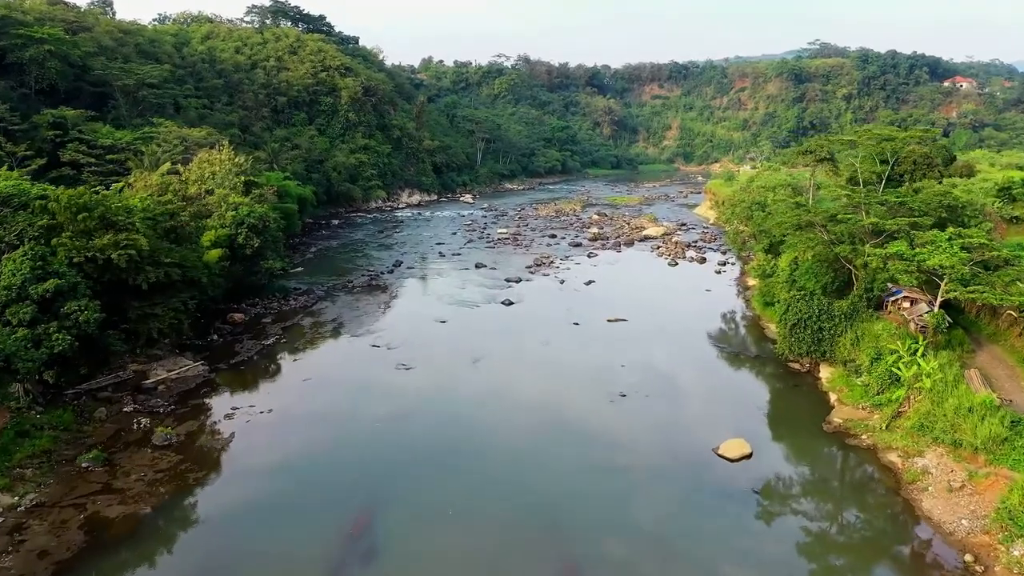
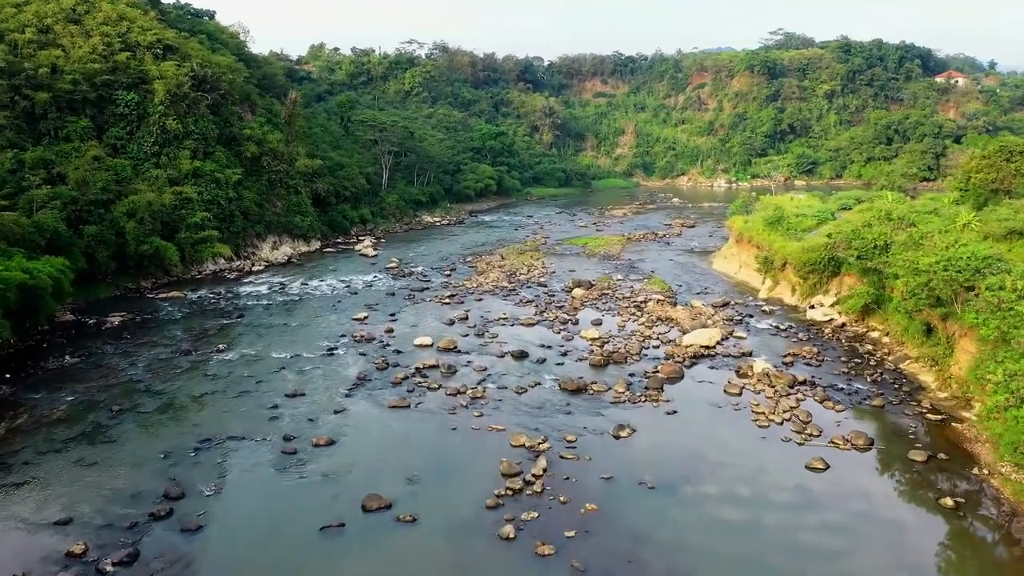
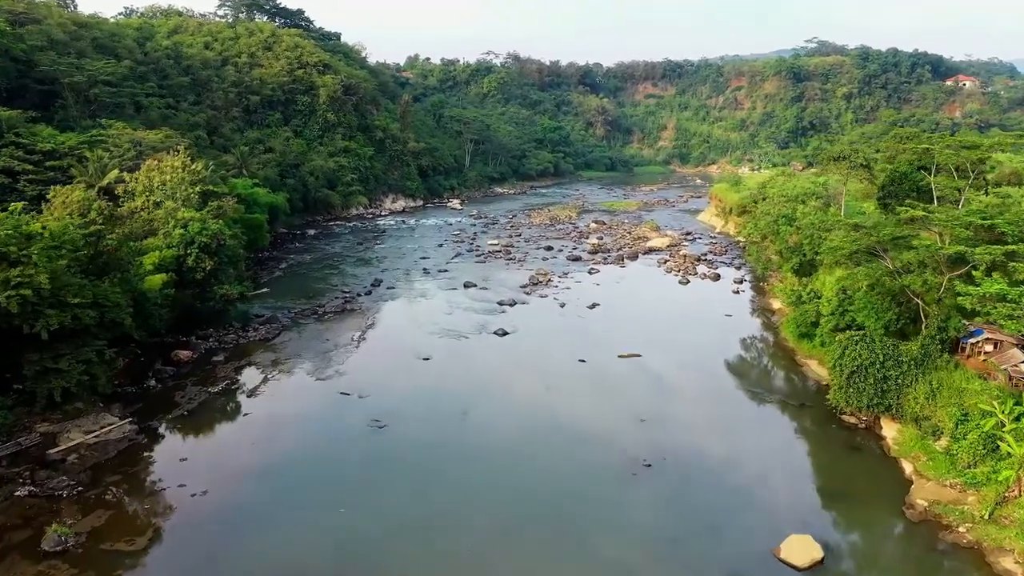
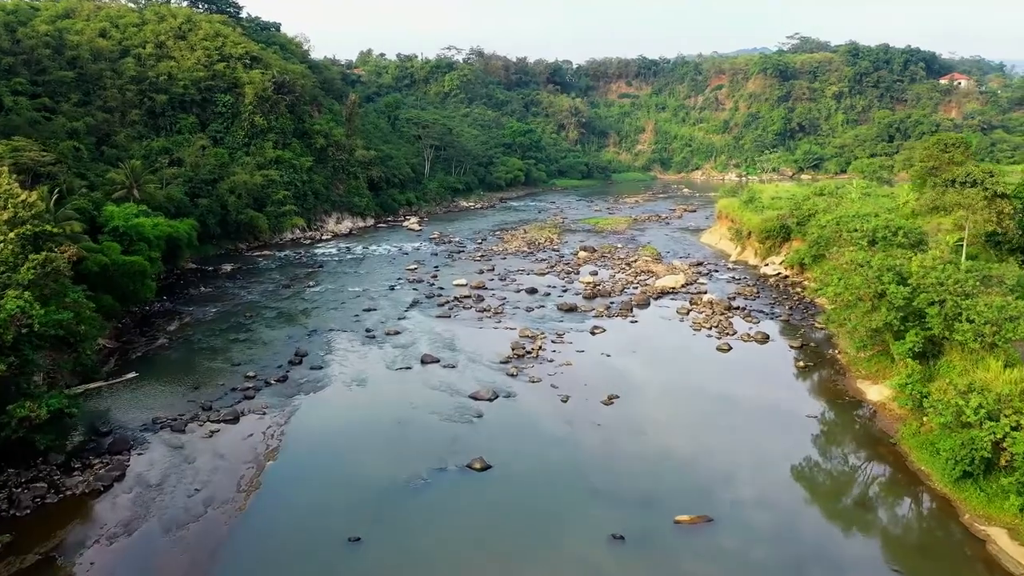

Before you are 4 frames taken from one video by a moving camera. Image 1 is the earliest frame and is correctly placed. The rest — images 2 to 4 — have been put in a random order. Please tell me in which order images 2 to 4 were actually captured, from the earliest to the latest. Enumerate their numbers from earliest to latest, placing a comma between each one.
3, 4, 2
